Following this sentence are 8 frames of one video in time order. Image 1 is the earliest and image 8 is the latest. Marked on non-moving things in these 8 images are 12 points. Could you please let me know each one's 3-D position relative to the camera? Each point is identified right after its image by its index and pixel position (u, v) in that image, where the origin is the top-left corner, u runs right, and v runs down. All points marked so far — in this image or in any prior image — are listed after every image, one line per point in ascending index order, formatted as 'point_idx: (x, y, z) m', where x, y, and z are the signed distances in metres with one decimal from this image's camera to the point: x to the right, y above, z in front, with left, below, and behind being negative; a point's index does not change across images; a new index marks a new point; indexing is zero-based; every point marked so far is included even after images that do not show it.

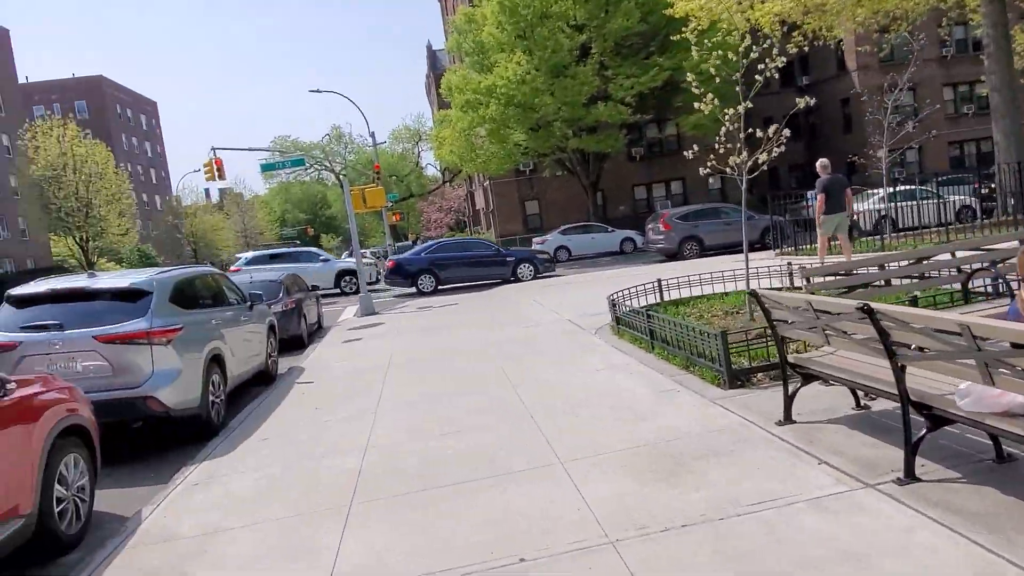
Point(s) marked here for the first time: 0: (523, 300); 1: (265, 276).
0: (+0.2, -0.3, +15.5) m
1: (-5.0, +0.2, +14.7) m
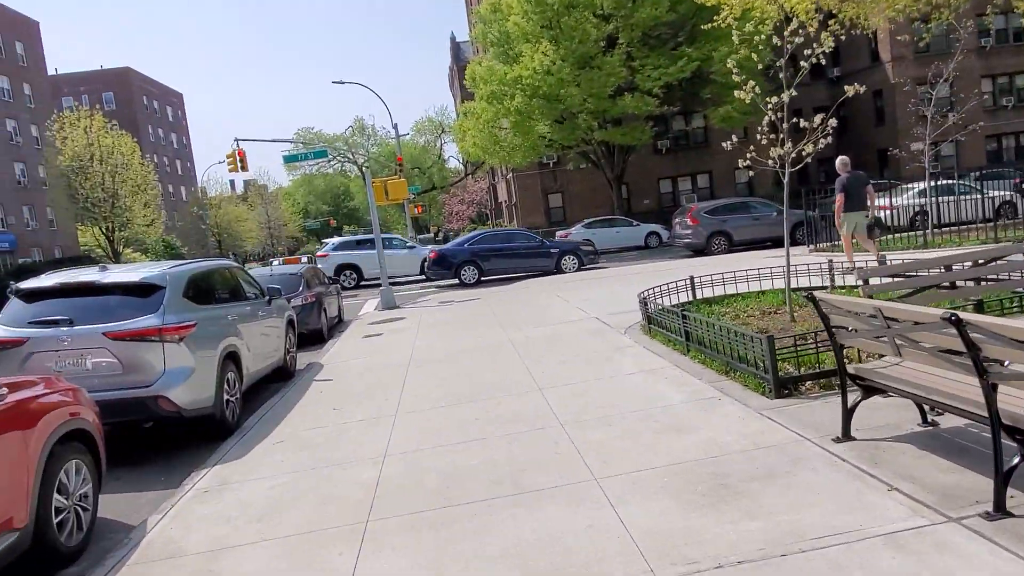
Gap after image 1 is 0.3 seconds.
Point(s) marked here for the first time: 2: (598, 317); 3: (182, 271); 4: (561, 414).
0: (+0.7, -0.2, +15.1) m
1: (-4.5, +0.4, +14.5) m
2: (+1.3, -0.4, +11.0) m
3: (-3.5, +0.2, +7.7) m
4: (+0.4, -1.0, +6.1) m
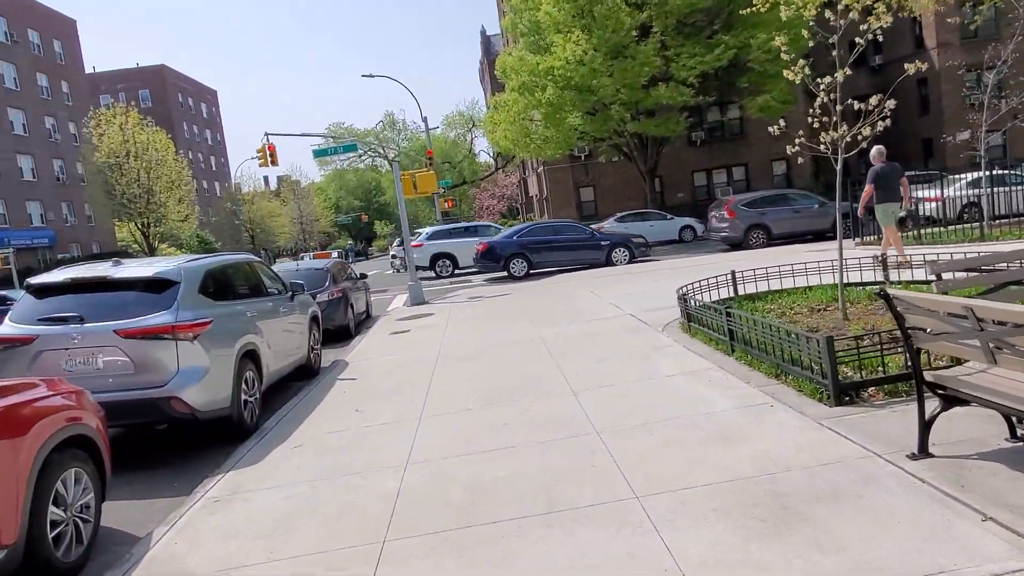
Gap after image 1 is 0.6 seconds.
0: (+1.3, -0.1, +14.6) m
1: (-3.9, +0.5, +14.2) m
2: (+1.7, -0.4, +10.5) m
3: (-3.1, +0.2, +7.4) m
4: (+0.6, -1.0, +5.6) m
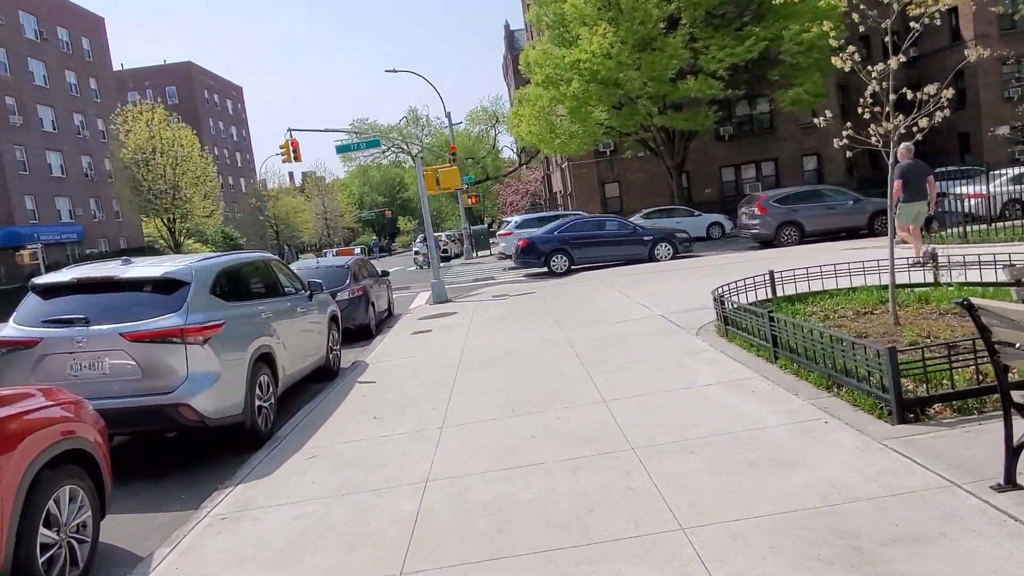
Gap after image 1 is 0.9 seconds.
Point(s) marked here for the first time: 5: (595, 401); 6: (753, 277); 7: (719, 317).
0: (+1.8, 0.0, +14.2) m
1: (-3.4, +0.5, +13.9) m
2: (+2.1, -0.4, +10.0) m
3: (-2.9, +0.2, +7.1) m
4: (+0.8, -1.0, +5.2) m
5: (+0.7, -1.0, +6.2) m
6: (+3.0, +0.1, +9.1) m
7: (+2.4, -0.3, +8.5) m
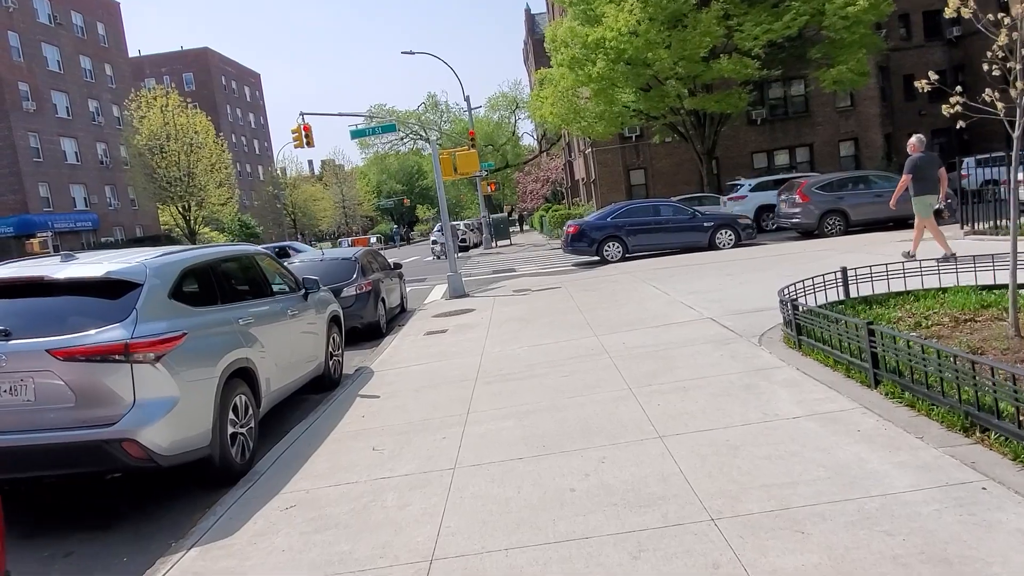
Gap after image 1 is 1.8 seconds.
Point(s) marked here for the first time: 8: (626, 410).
0: (+2.2, 0.0, +12.8) m
1: (-3.0, +0.6, +12.7) m
2: (+2.4, -0.4, +8.7) m
3: (-2.7, +0.2, +5.8) m
4: (+1.0, -1.1, +3.9) m
5: (+0.9, -1.0, +4.9) m
6: (+3.3, +0.1, +7.7) m
7: (+2.7, -0.3, +7.1) m
8: (+0.9, -0.9, +5.6) m
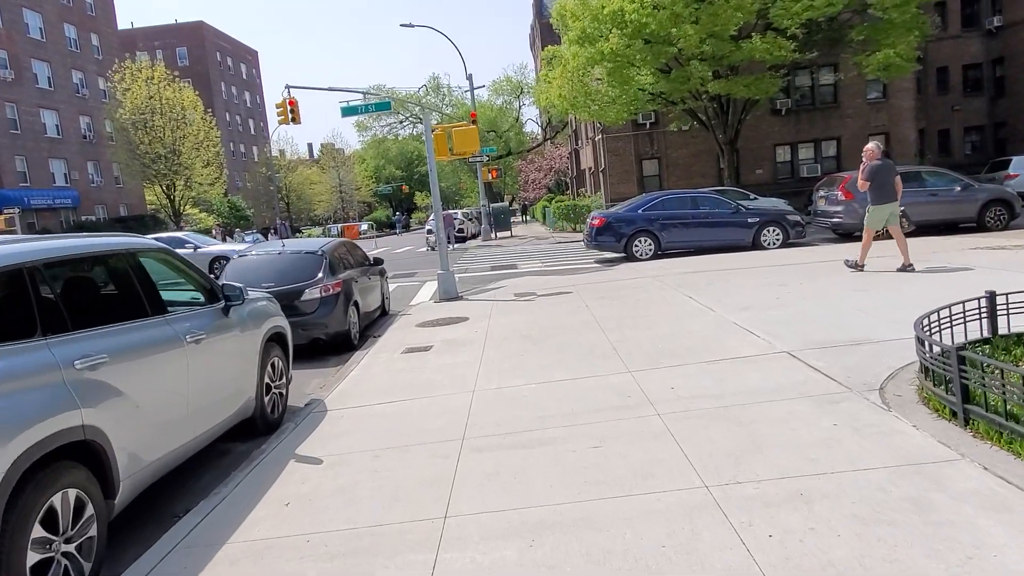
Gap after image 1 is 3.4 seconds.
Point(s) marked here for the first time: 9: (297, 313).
0: (+2.3, -0.1, +10.5) m
1: (-2.9, +0.6, +10.3) m
2: (+2.4, -0.6, +6.3) m
3: (-2.6, +0.1, +3.5) m
4: (+1.0, -1.3, +1.6) m
5: (+0.9, -1.2, +2.5) m
6: (+3.3, -0.1, +5.4) m
7: (+2.7, -0.6, +4.8) m
8: (+0.9, -1.1, +3.3) m
9: (-2.7, -0.3, +9.4) m
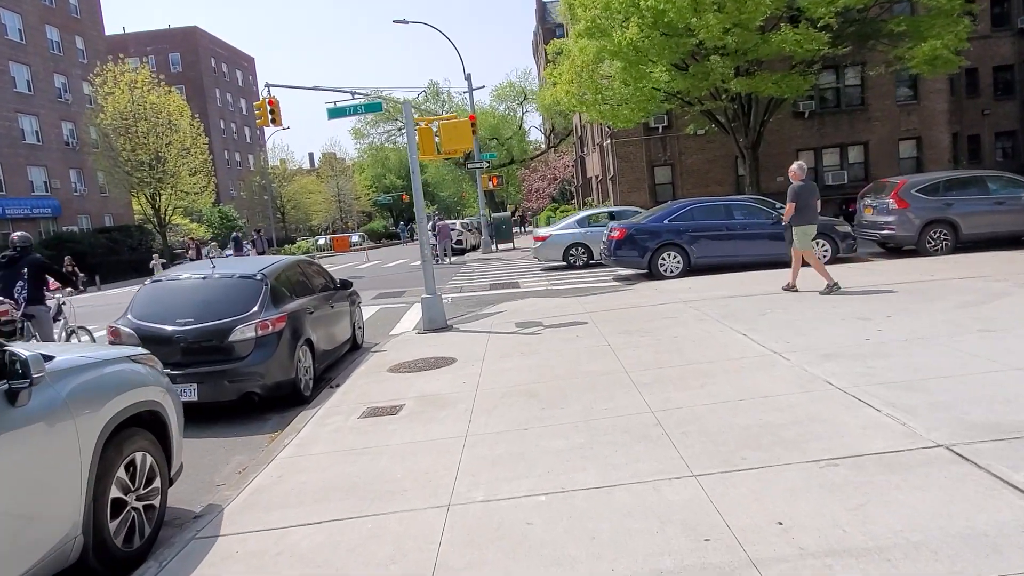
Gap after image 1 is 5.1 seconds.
0: (+2.2, -0.5, +8.1) m
1: (-2.9, +0.3, +8.0) m
2: (+2.4, -0.9, +4.0) m
3: (-2.6, -0.1, +1.1) m
4: (+1.0, -1.5, -0.8) m
5: (+0.9, -1.5, +0.2) m
6: (+3.3, -0.4, +3.0) m
7: (+2.7, -0.9, +2.4) m
8: (+0.8, -1.4, +0.9) m
9: (-2.7, -0.7, +7.0) m
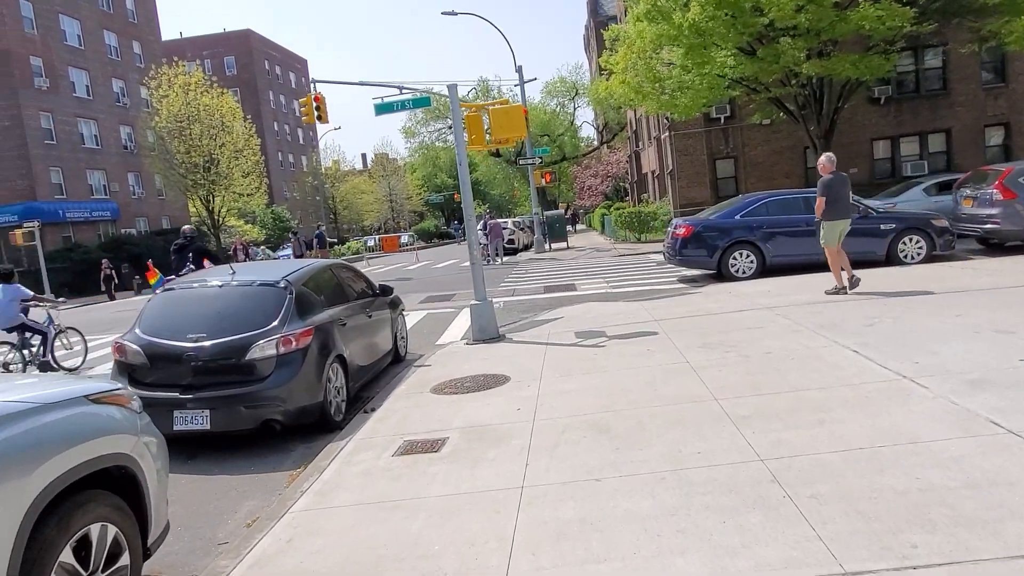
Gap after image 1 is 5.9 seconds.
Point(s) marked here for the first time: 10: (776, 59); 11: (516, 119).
0: (+2.8, -0.5, +6.8) m
1: (-2.4, +0.2, +7.0) m
2: (+2.7, -0.9, +2.7) m
3: (-2.5, -0.2, +0.2) m
4: (+1.0, -1.6, -2.0) m
5: (+0.9, -1.6, -1.0) m
6: (+3.5, -0.5, +1.7) m
7: (+2.9, -0.9, +1.1) m
8: (+0.9, -1.5, -0.3) m
9: (-2.2, -0.8, +6.1) m
10: (+6.9, +6.1, +19.3) m
11: (+0.2, +3.2, +13.8) m
